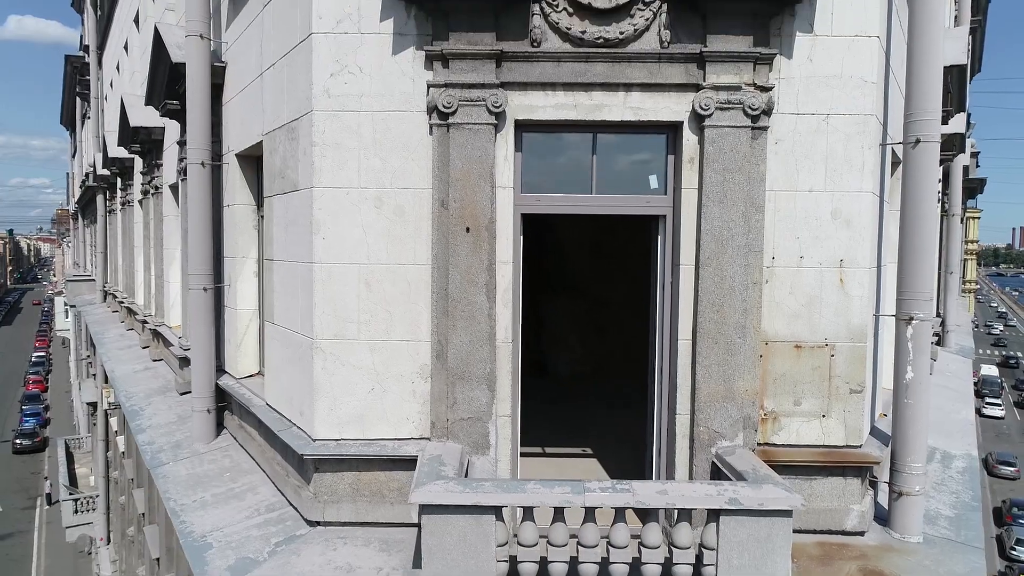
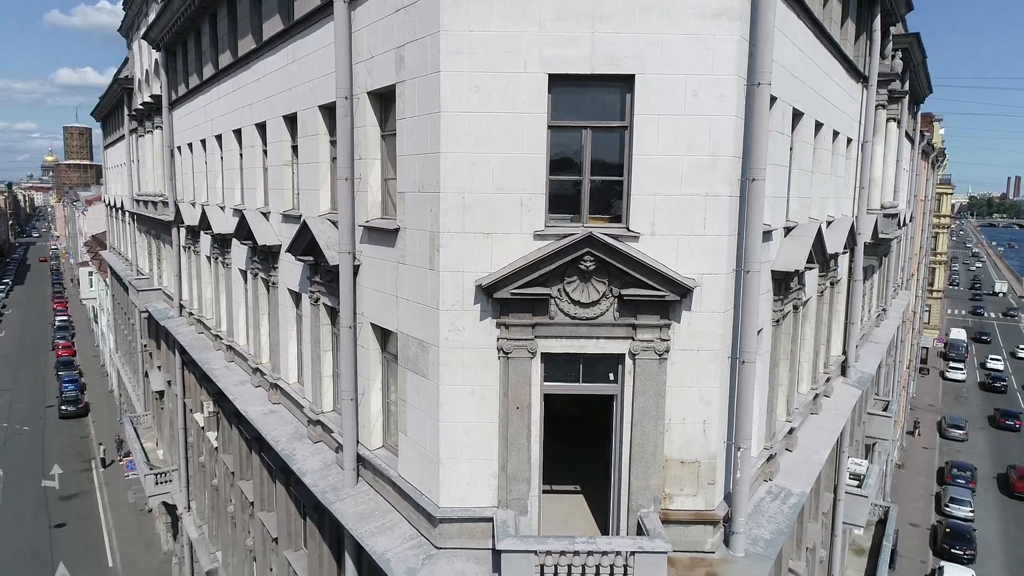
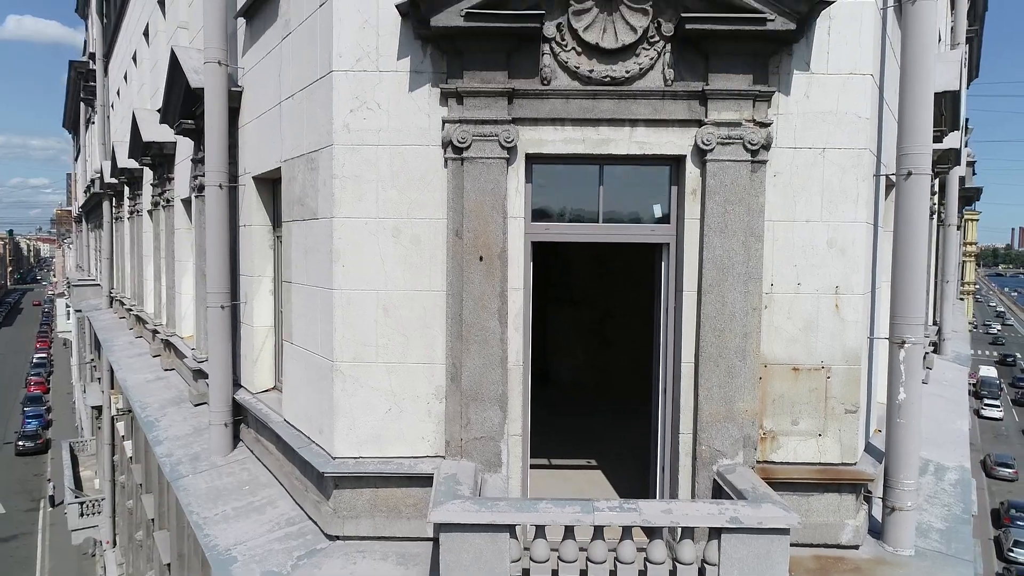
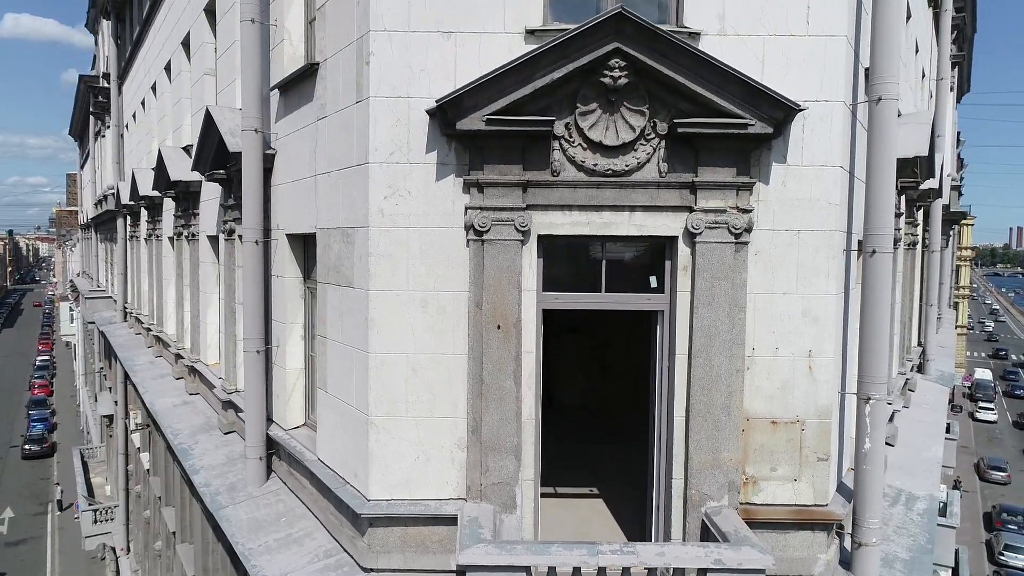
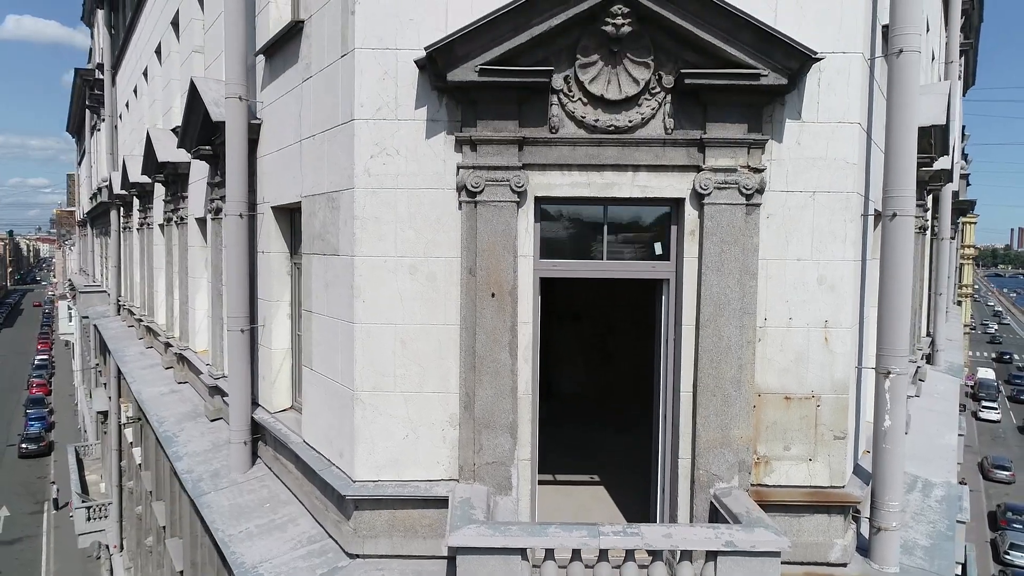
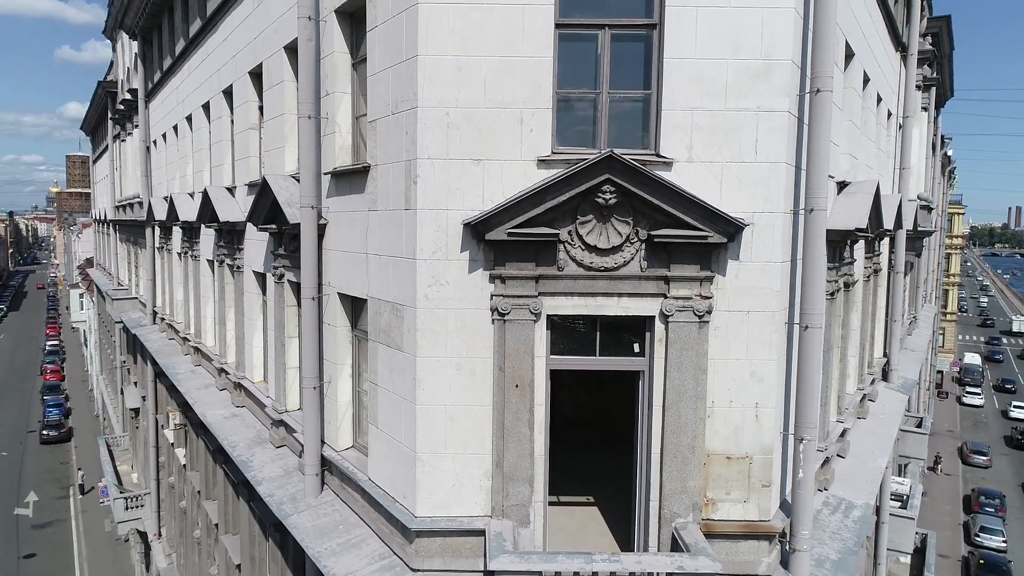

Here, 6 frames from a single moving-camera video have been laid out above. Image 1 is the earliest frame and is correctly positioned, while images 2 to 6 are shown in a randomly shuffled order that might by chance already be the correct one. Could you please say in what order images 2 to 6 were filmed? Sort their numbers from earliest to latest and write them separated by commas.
3, 5, 4, 6, 2
